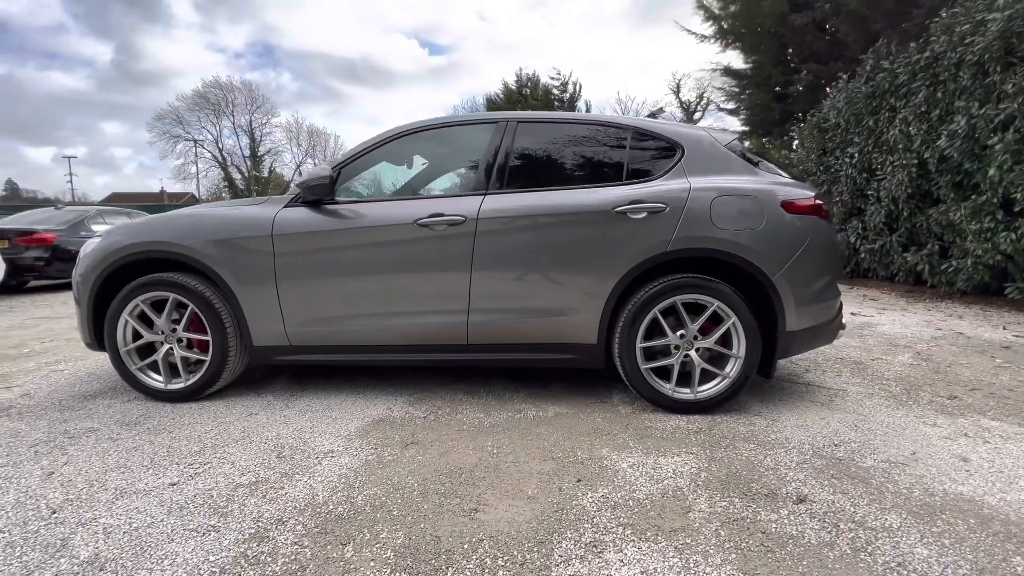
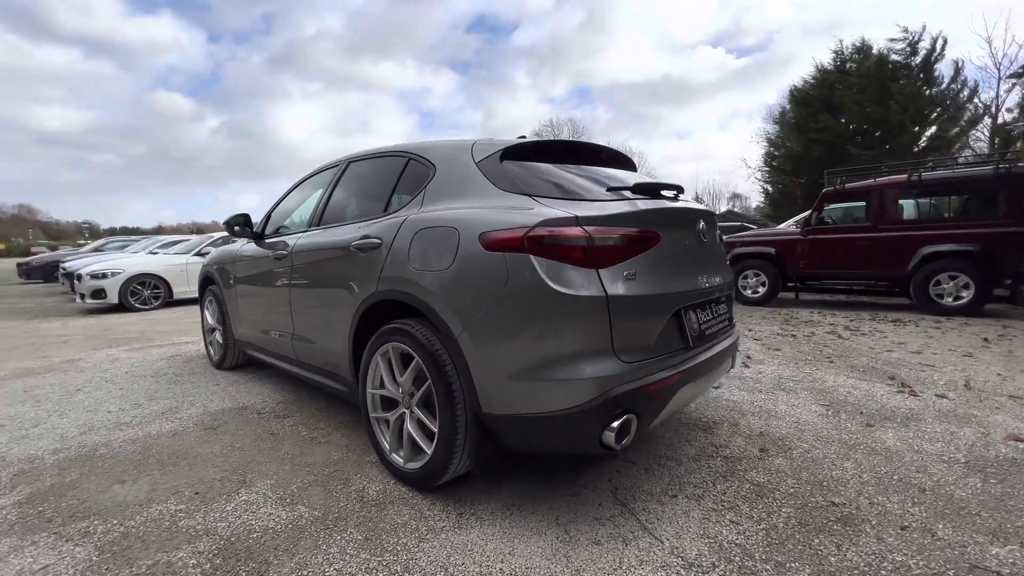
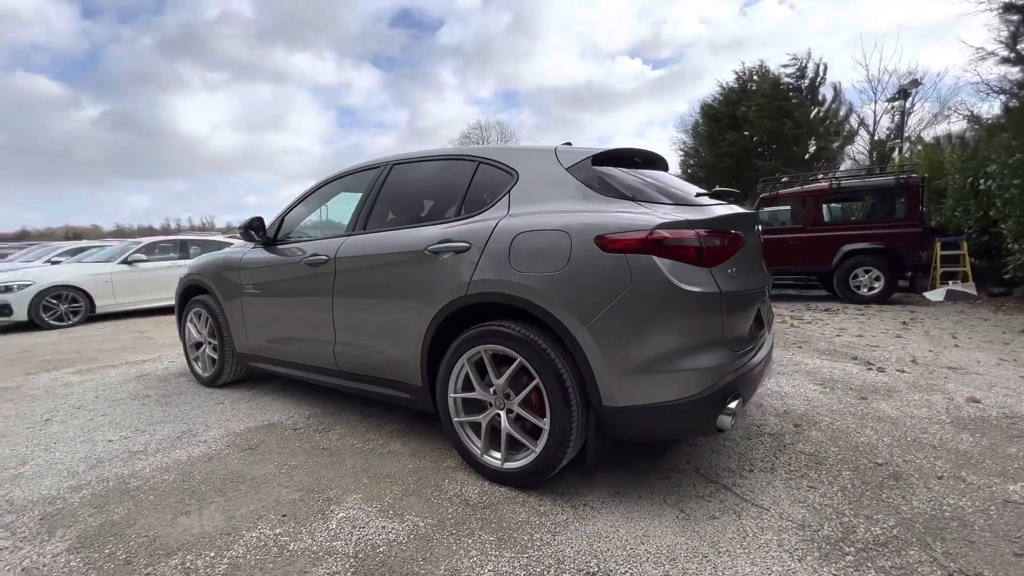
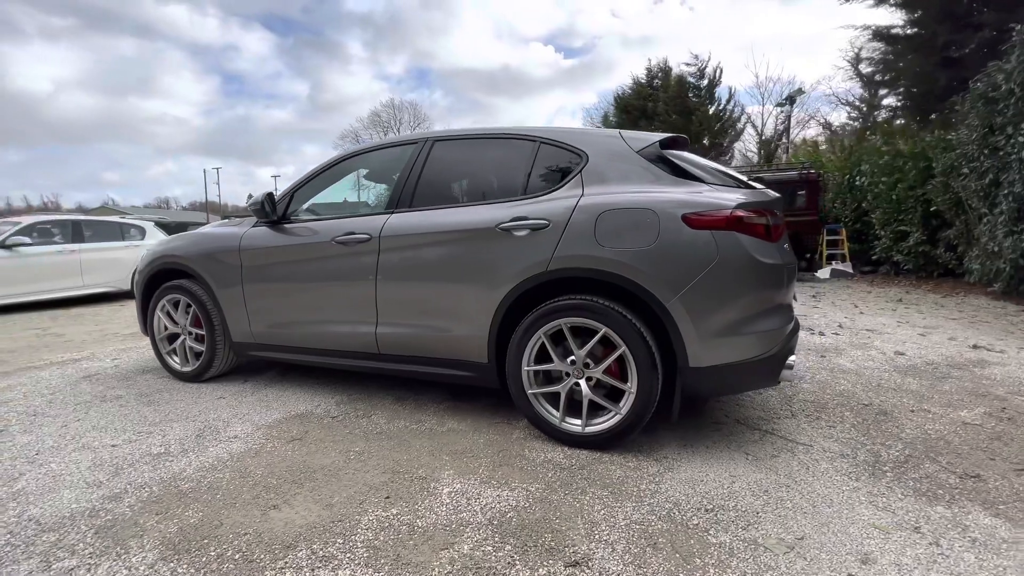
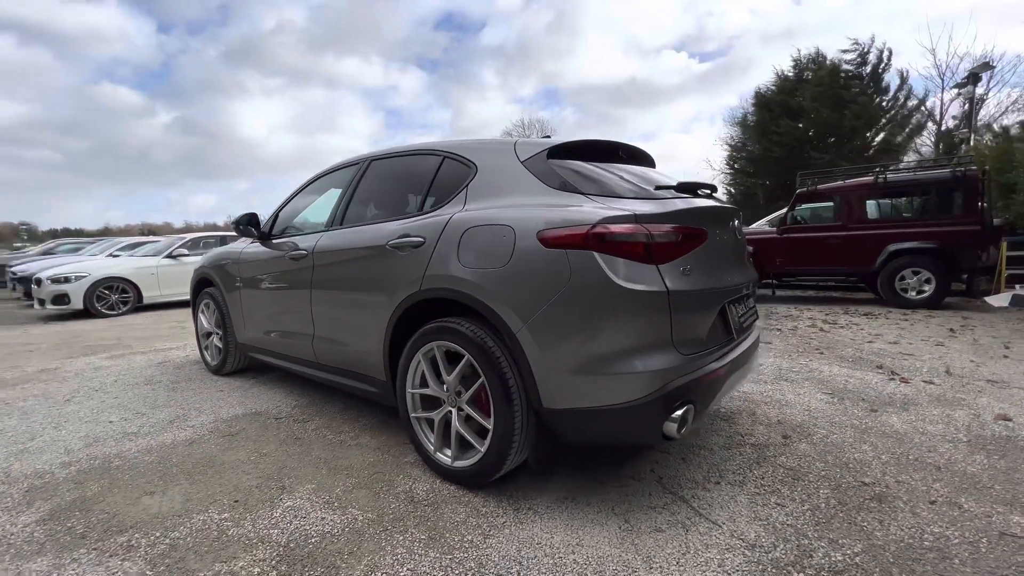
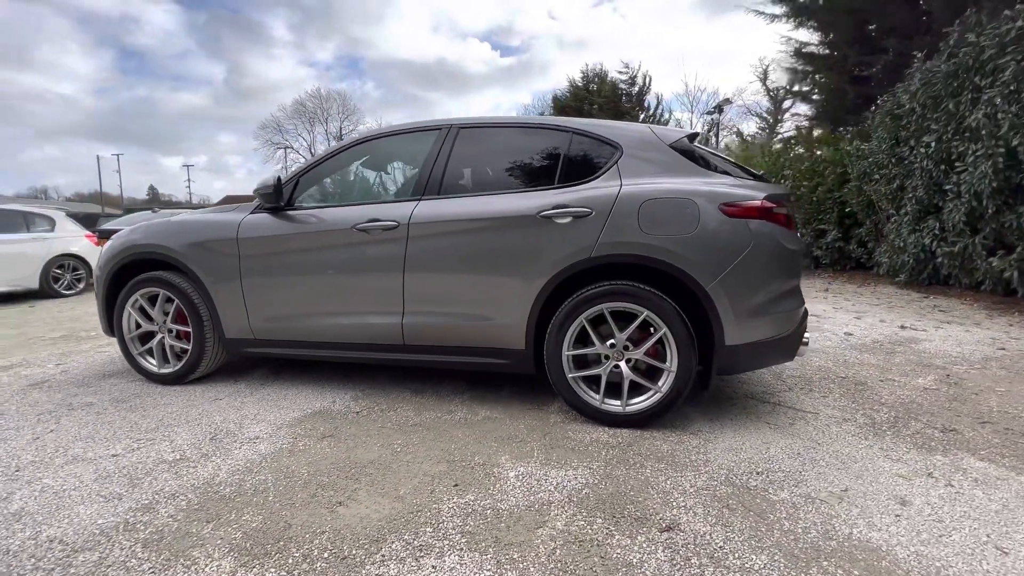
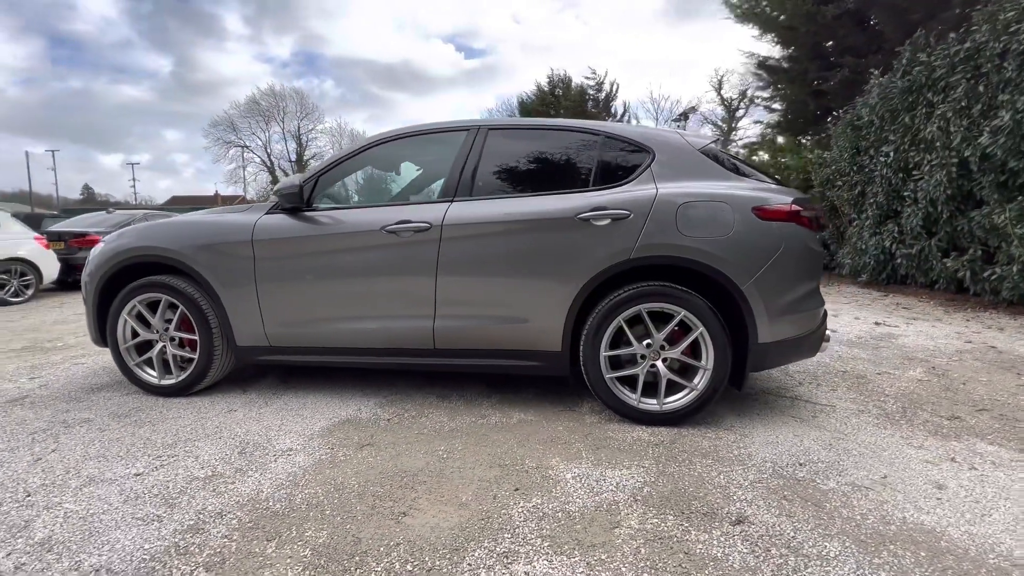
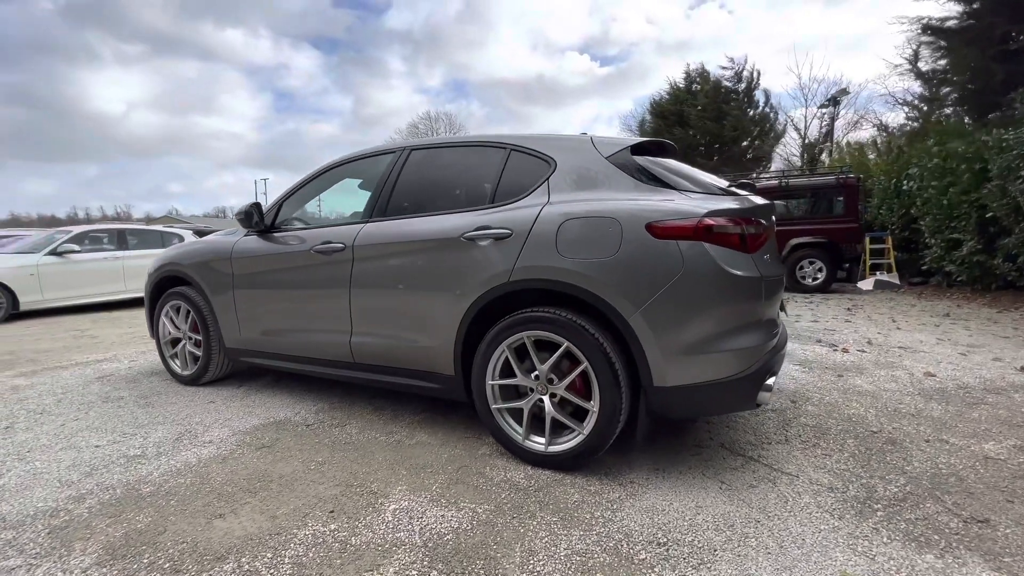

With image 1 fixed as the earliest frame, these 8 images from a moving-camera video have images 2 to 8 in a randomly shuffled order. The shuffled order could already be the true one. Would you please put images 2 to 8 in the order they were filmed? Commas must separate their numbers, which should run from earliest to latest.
7, 6, 4, 8, 3, 5, 2
